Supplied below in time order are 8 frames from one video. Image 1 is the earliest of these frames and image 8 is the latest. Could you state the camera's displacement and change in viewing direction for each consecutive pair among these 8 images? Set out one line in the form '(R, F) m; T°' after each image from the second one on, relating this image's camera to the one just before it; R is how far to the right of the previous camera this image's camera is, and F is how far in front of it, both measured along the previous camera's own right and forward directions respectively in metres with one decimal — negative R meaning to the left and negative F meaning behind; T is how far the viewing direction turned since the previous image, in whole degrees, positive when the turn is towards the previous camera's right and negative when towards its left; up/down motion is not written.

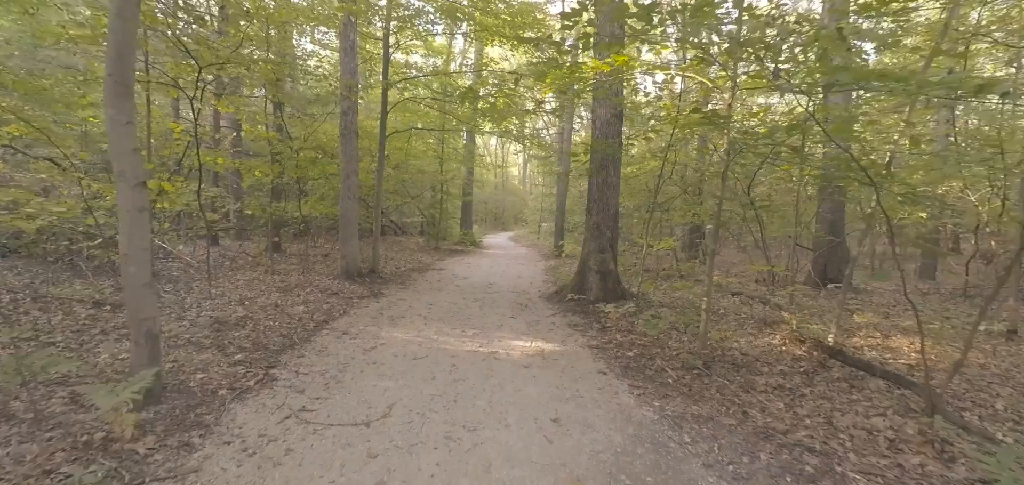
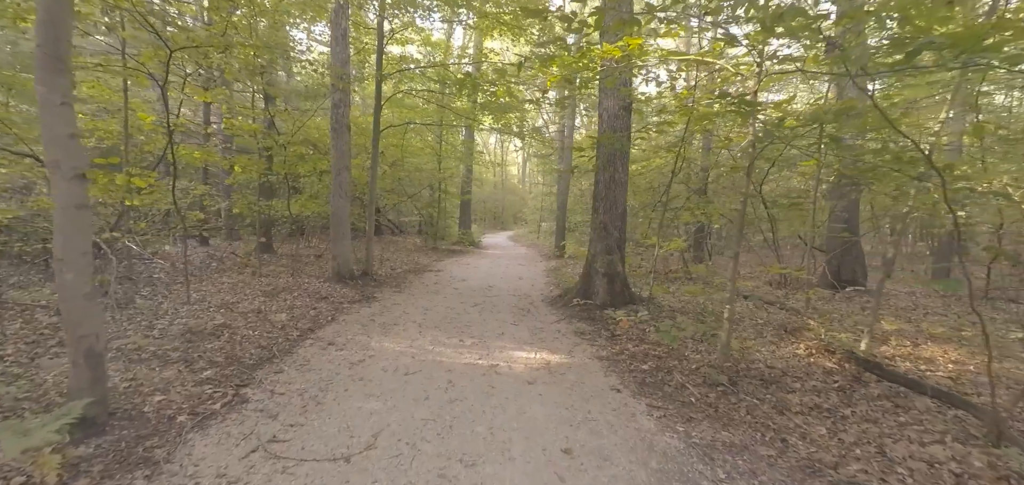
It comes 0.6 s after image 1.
(0.0, +0.5) m; 0°
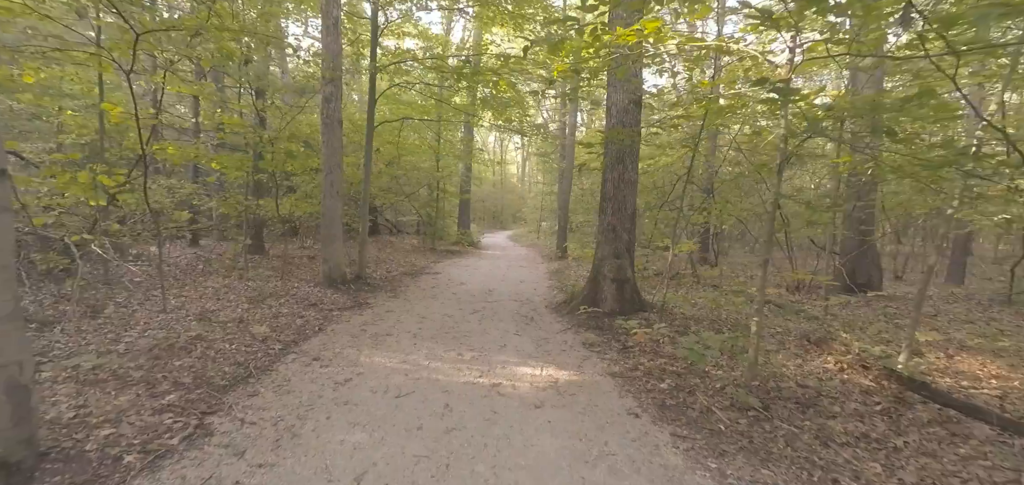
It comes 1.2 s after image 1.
(-0.1, +0.4) m; 0°
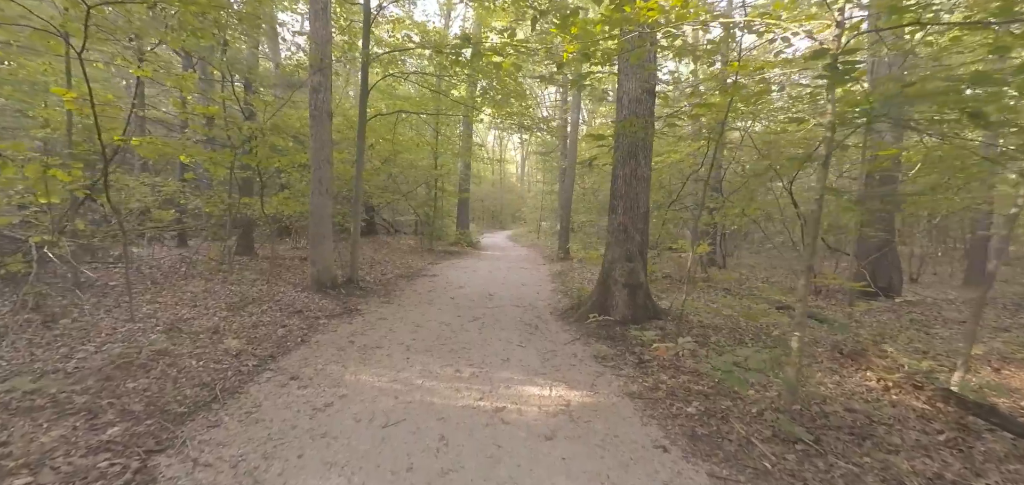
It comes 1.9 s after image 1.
(-0.1, +0.5) m; 0°
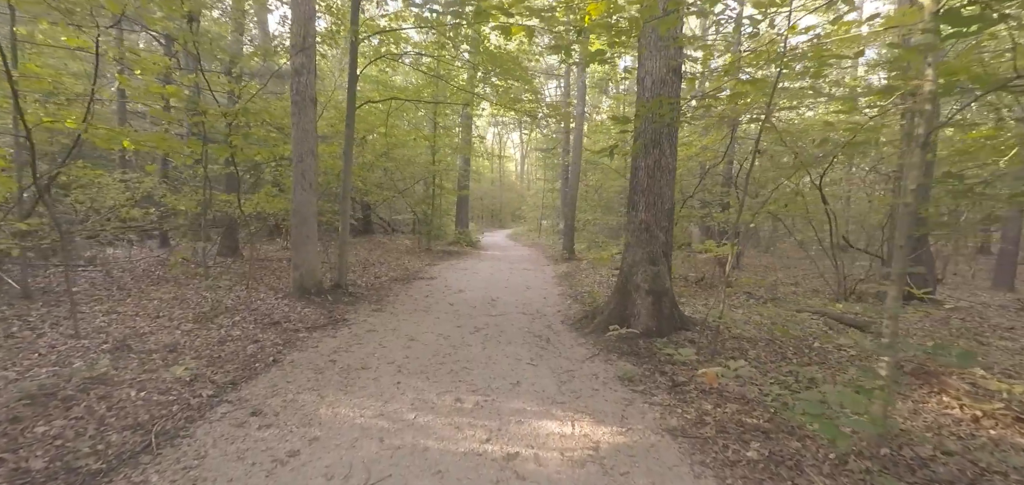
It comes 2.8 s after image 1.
(-0.1, +0.7) m; 0°
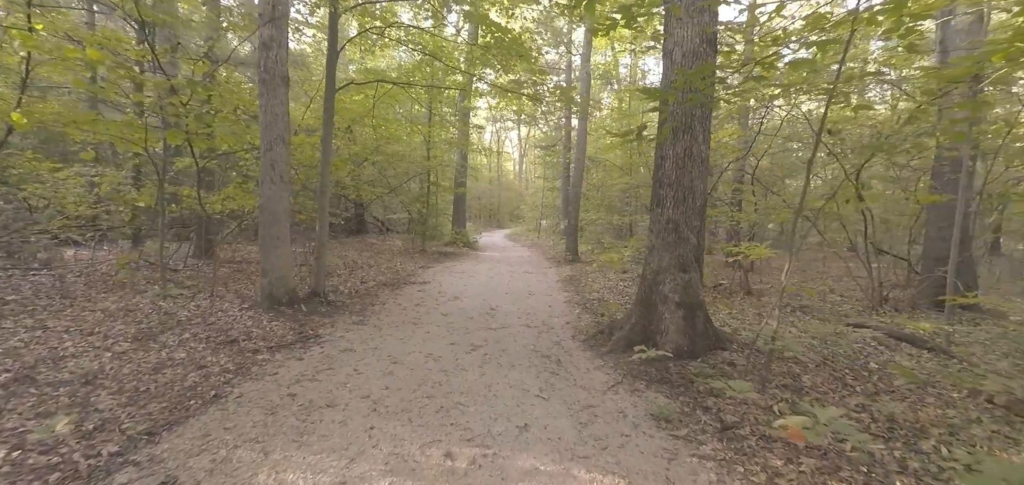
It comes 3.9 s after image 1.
(-0.1, +0.8) m; 0°
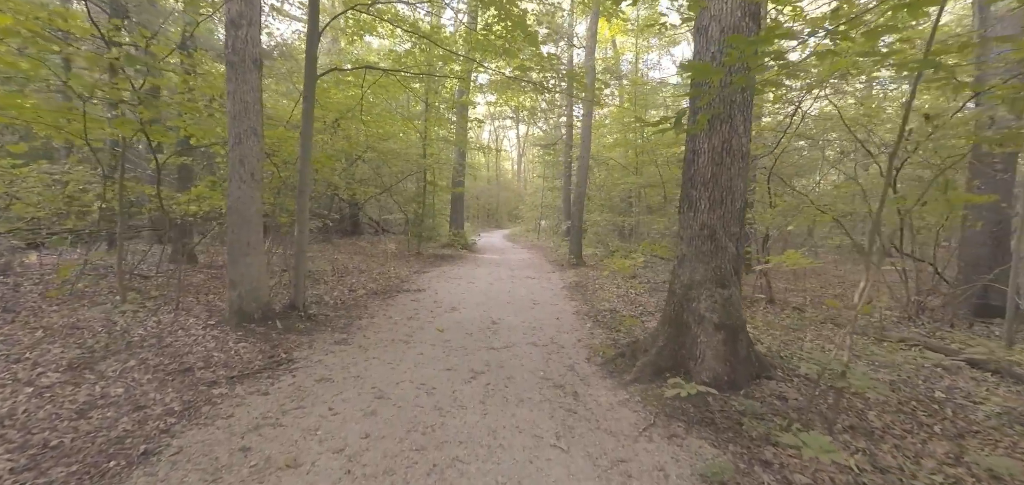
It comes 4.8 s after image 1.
(-0.1, +0.7) m; 0°
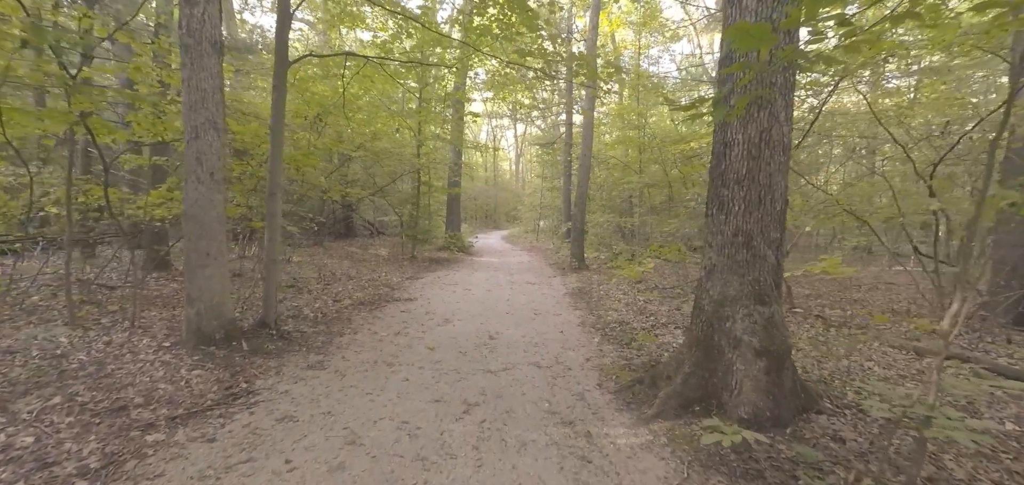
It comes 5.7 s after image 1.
(0.0, +0.6) m; 0°
